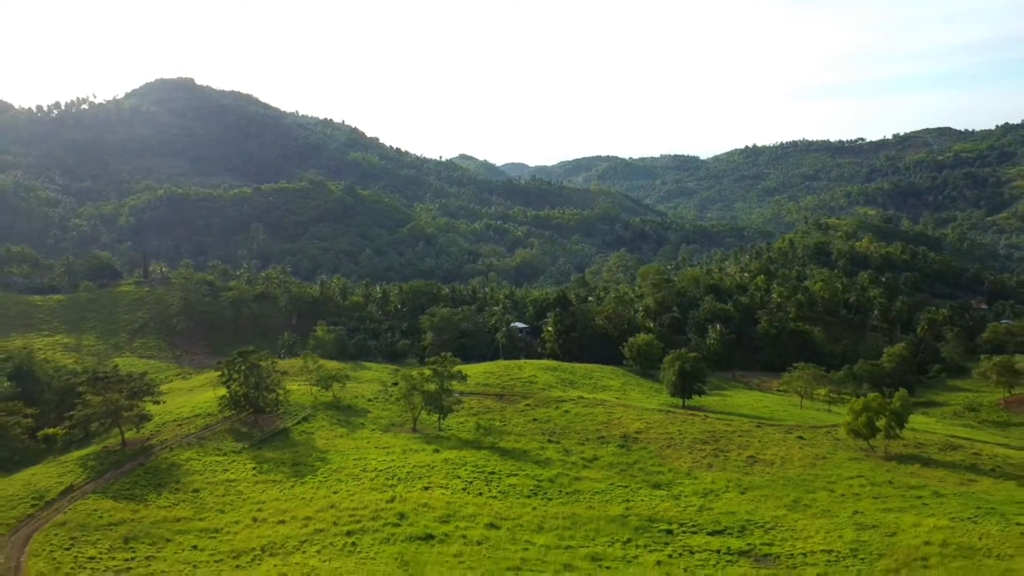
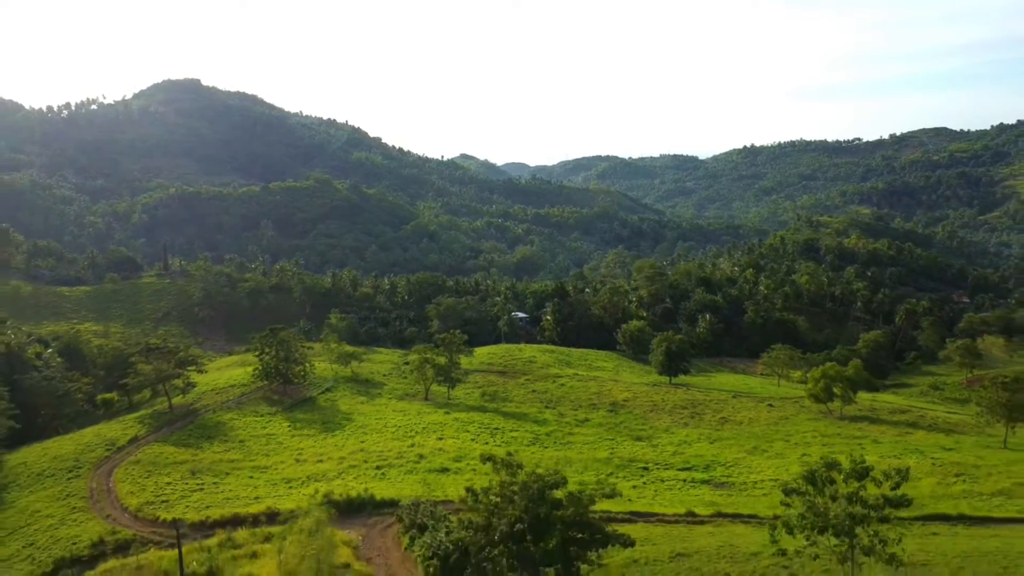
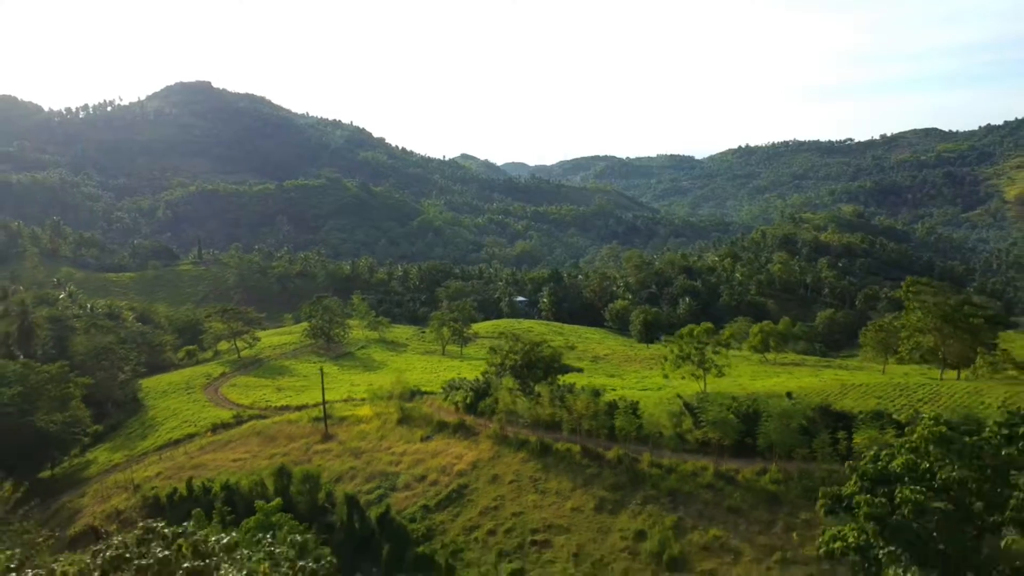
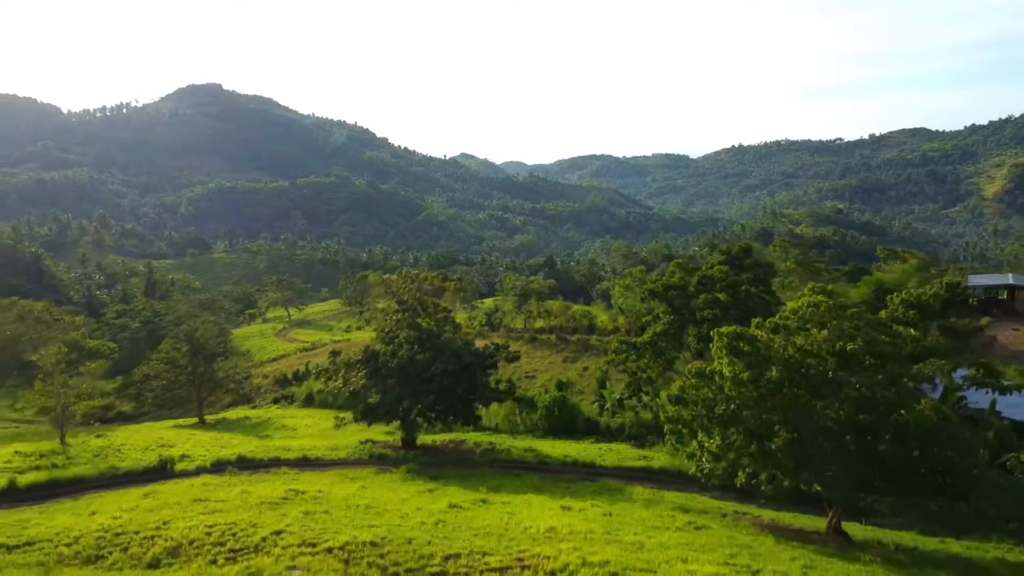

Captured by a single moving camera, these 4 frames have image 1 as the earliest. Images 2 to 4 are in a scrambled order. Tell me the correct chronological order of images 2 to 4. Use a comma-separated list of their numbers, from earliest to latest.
2, 3, 4
